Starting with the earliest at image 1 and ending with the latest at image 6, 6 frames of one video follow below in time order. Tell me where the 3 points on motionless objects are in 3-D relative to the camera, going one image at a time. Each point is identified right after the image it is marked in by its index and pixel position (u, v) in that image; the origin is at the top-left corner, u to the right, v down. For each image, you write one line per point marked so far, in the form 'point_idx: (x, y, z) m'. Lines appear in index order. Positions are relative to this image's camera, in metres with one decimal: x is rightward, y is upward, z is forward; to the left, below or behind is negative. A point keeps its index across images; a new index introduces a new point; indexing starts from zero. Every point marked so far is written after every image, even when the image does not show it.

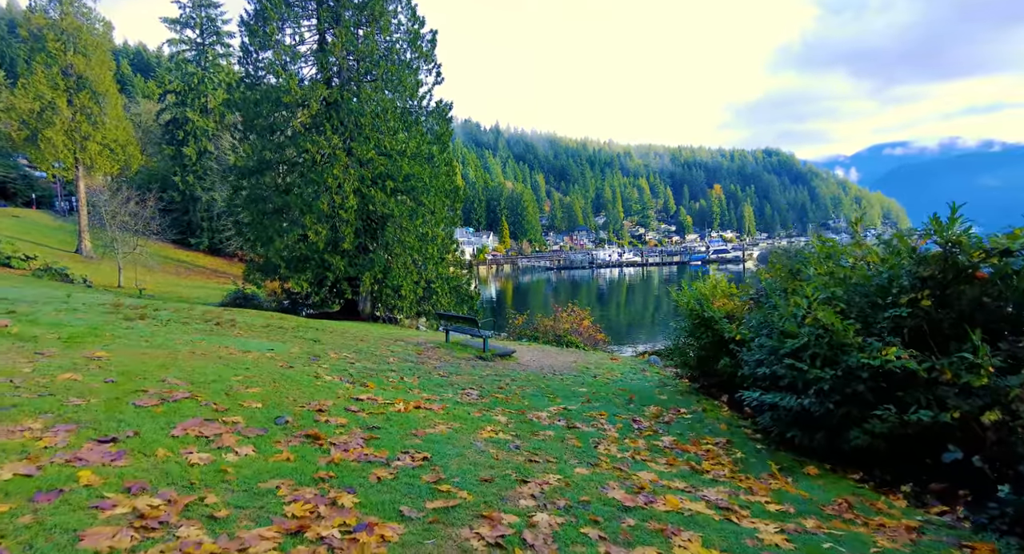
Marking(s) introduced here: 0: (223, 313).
0: (-5.9, -0.8, +12.7) m
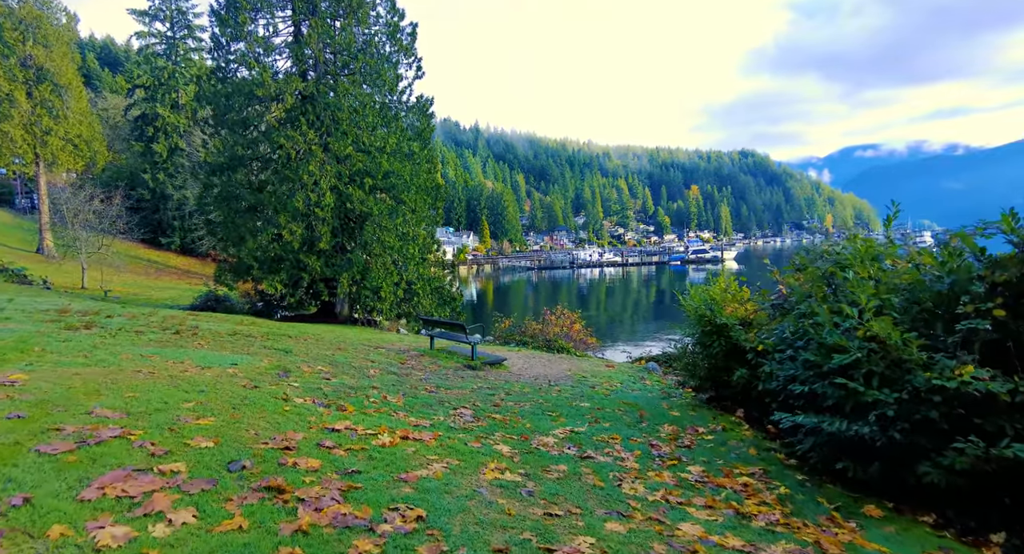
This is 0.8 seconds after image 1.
0: (-6.0, -0.8, +11.6) m
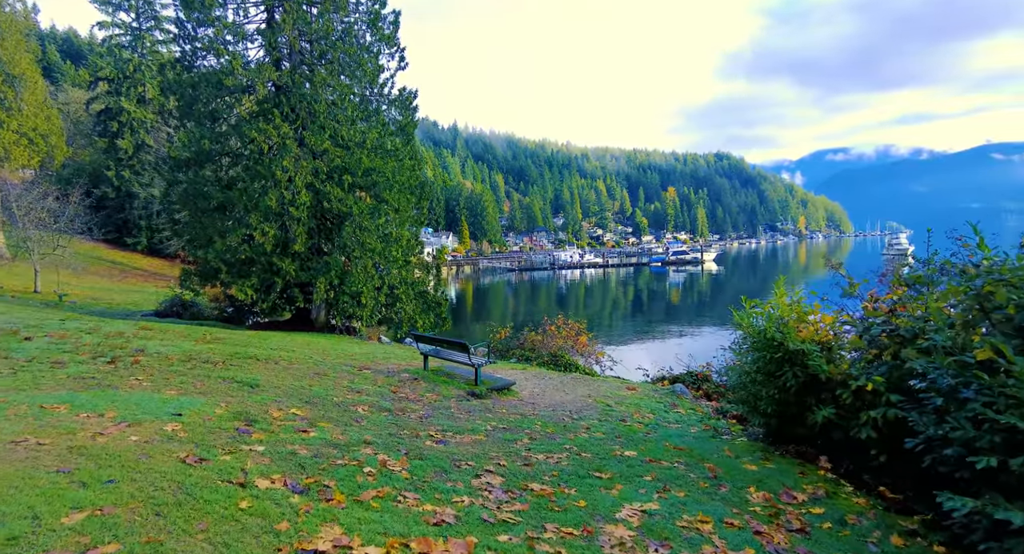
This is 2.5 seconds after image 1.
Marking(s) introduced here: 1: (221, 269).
0: (-5.9, -1.0, +9.6) m
1: (-8.4, +0.2, +18.0) m
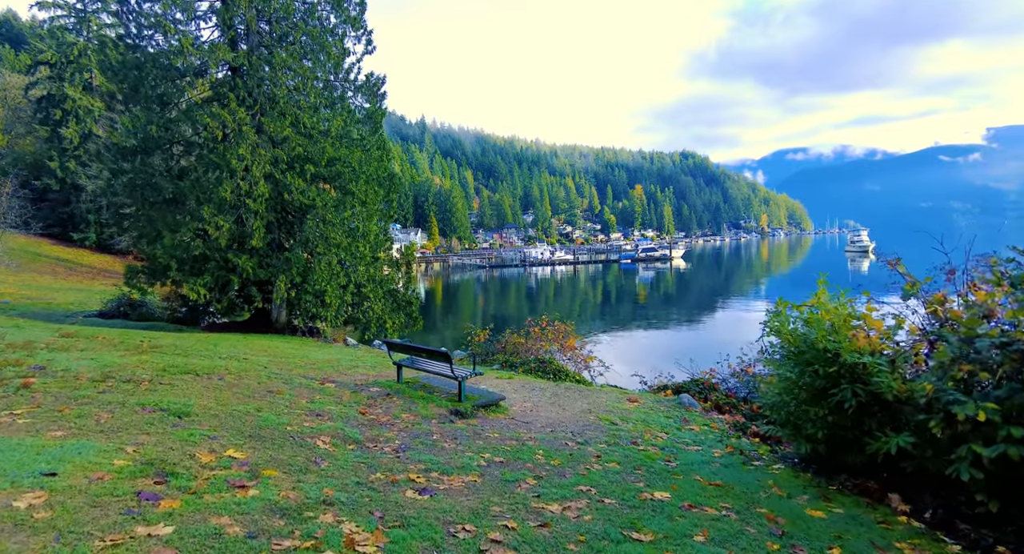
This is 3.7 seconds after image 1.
0: (-6.0, -1.0, +7.9) m
1: (-8.9, +0.3, +16.1) m
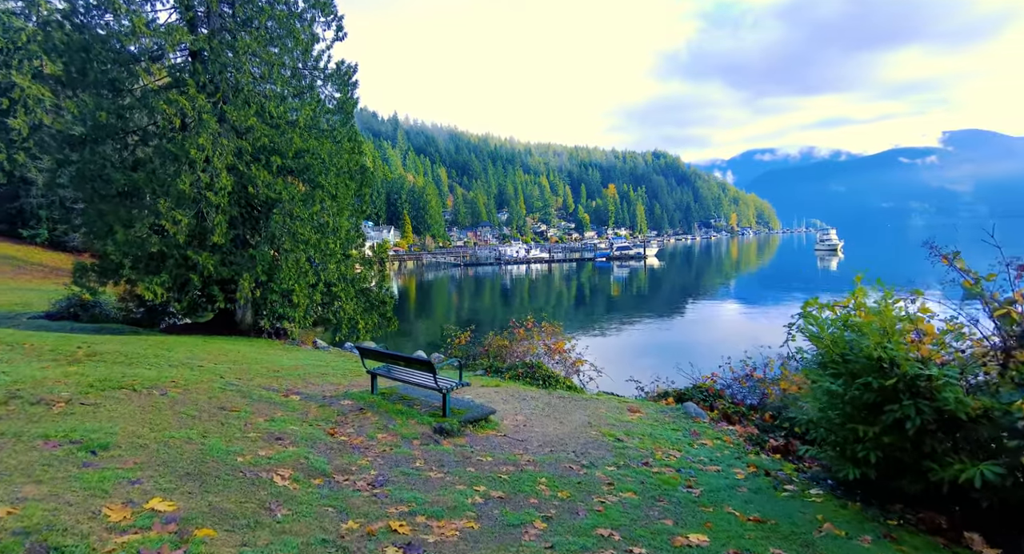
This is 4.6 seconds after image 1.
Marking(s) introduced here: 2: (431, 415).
0: (-6.0, -0.9, +6.6) m
1: (-9.4, +0.3, +14.6) m
2: (-1.0, -1.7, +7.5) m
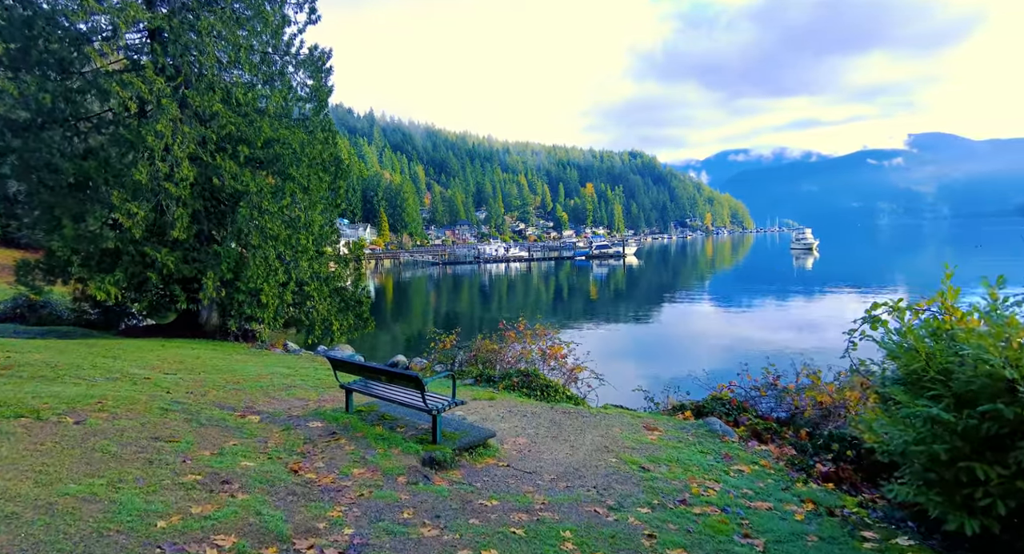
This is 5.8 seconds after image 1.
0: (-5.9, -0.9, +5.0) m
1: (-9.6, +0.3, +13.0) m
2: (-0.9, -1.6, +6.2) m
